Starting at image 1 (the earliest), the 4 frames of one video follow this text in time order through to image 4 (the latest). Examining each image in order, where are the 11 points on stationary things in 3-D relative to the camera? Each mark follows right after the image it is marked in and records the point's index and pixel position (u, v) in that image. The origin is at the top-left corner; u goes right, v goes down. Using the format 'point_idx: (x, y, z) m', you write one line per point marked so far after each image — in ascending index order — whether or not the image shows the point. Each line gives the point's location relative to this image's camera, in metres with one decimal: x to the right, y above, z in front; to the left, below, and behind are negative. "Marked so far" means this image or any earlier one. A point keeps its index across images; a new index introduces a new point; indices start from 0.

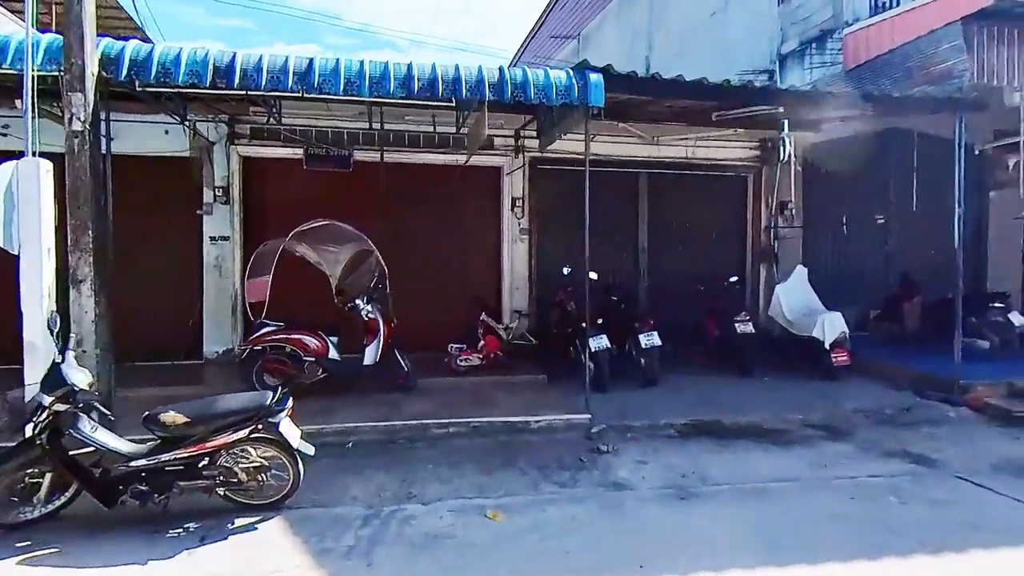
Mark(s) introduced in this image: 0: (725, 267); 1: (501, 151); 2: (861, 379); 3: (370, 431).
0: (+2.9, +0.3, +8.4) m
1: (-0.1, +1.7, +7.6) m
2: (+3.7, -1.0, +6.6) m
3: (-1.1, -1.1, +4.7) m
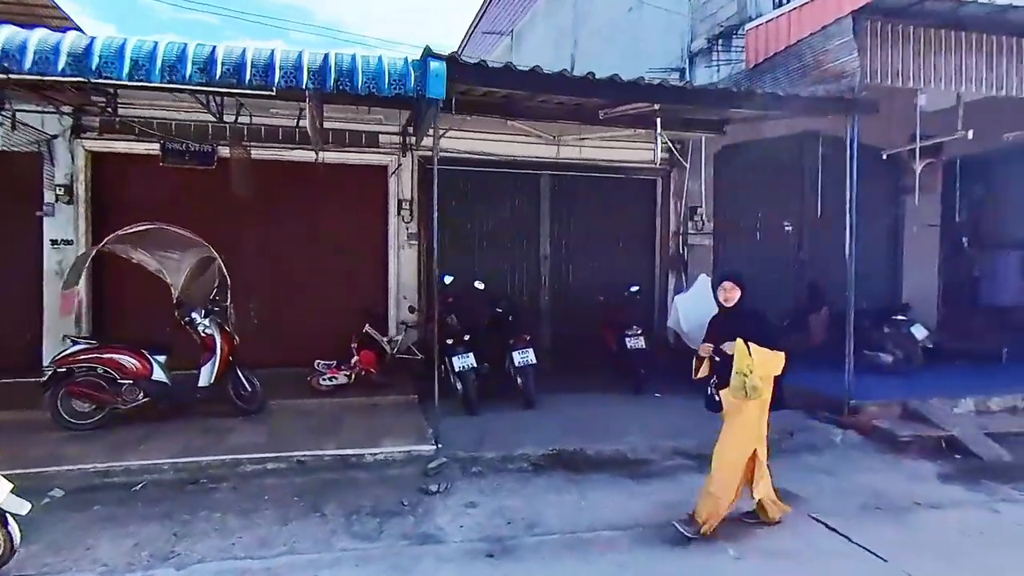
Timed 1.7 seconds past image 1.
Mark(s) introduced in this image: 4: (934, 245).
0: (+1.6, +0.2, +8.0) m
1: (-1.4, +1.6, +7.0) m
2: (+2.5, -1.1, +6.2) m
3: (-2.3, -1.2, +4.1) m
4: (+6.0, +0.6, +8.7) m
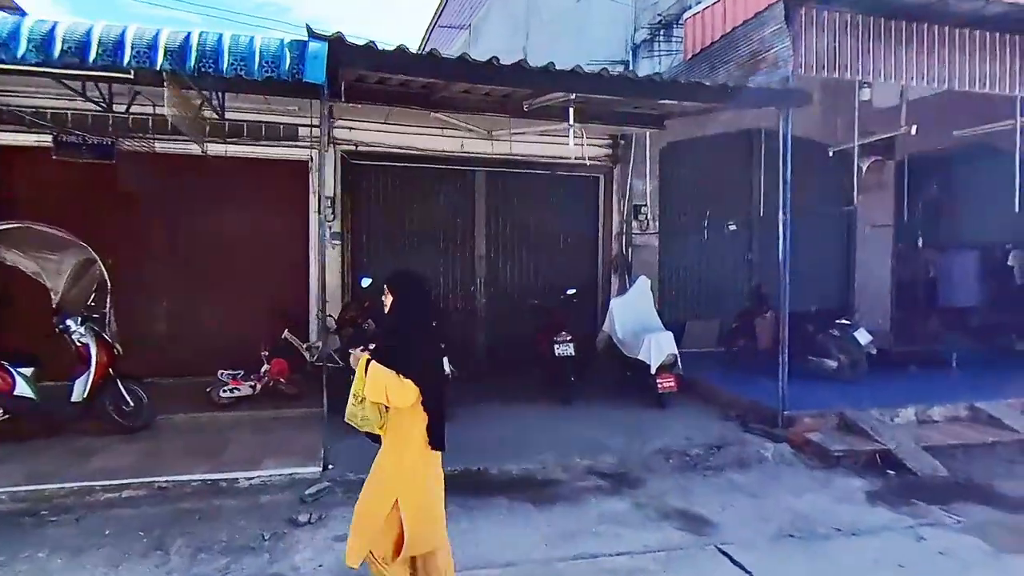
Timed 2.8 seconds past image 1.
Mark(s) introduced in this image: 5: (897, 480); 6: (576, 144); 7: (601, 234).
0: (+0.8, +0.1, +7.6) m
1: (-2.2, +1.5, +6.6) m
2: (+1.7, -1.1, +5.9) m
3: (-3.0, -1.2, +3.6) m
4: (+5.1, +0.6, +8.4) m
5: (+2.8, -1.4, +4.4) m
6: (+0.8, +1.7, +7.4) m
7: (+1.1, +0.7, +7.6) m
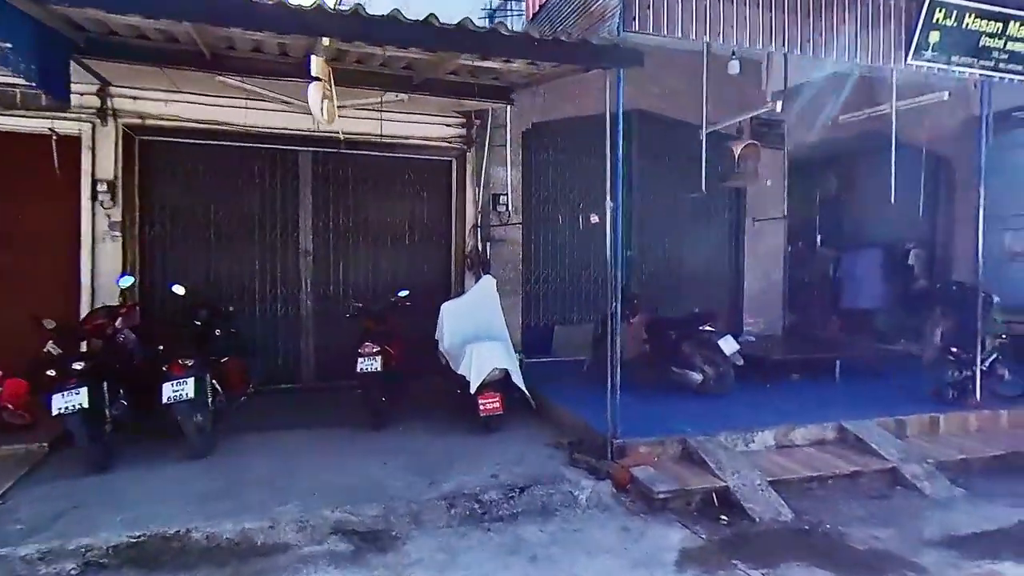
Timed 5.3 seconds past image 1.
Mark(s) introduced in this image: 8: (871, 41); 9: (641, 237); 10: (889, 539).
0: (-1.0, +0.1, +6.6) m
1: (-3.8, +1.5, +5.3) m
2: (+0.1, -1.1, +5.0) m
3: (-4.4, -1.3, +2.4) m
4: (+3.3, +0.6, +7.7) m
5: (+1.2, -1.4, +3.5) m
6: (-0.9, +1.7, +6.4) m
7: (-0.6, +0.7, +6.6) m
8: (+2.9, +2.0, +5.0) m
9: (+1.5, +0.6, +7.2) m
10: (+2.1, -1.4, +3.5) m
